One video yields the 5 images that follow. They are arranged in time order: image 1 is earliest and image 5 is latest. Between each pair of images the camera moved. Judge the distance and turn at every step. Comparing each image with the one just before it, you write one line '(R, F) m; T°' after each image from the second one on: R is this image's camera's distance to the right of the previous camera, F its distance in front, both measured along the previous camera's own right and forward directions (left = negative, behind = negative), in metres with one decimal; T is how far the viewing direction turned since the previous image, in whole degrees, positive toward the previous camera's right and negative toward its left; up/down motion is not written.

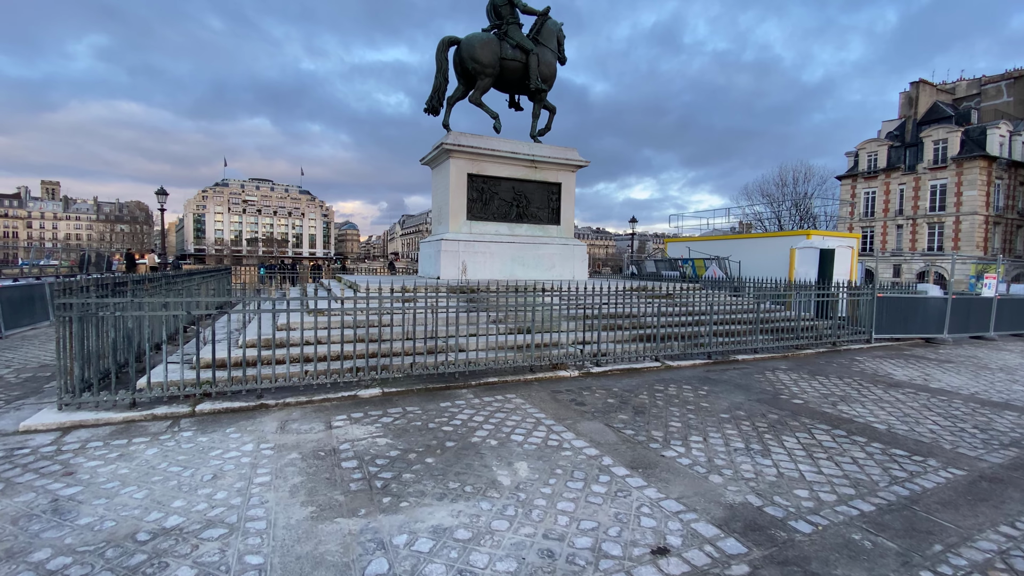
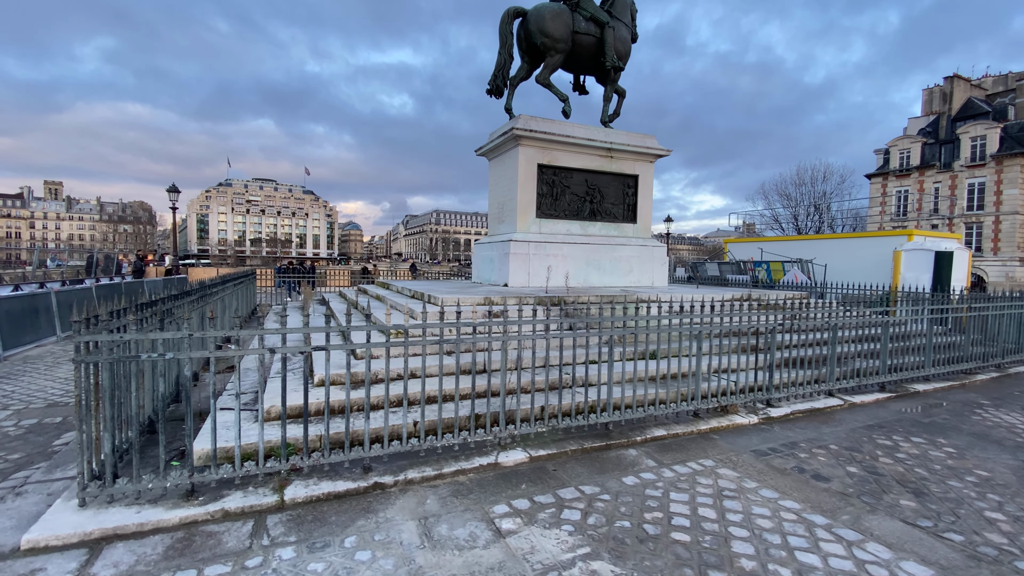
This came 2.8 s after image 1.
(-1.7, +1.6) m; 0°
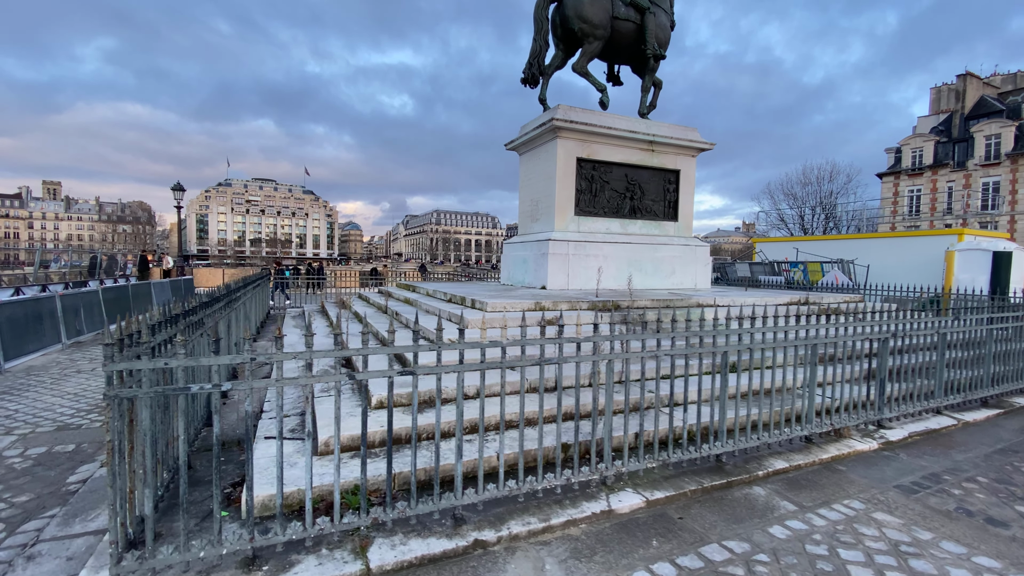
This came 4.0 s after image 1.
(-0.8, +0.7) m; 0°
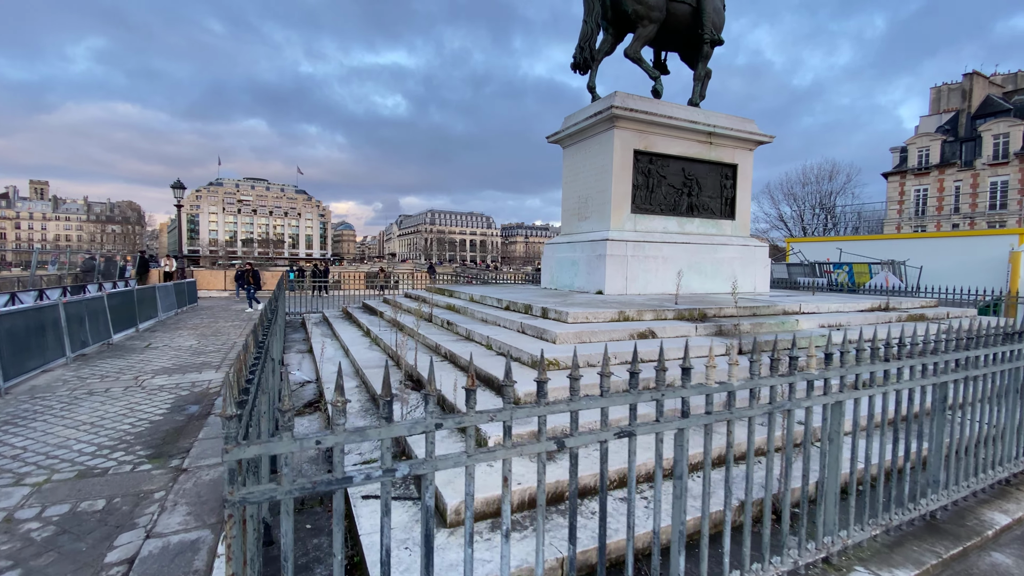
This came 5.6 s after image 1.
(-1.1, +0.8) m; +1°
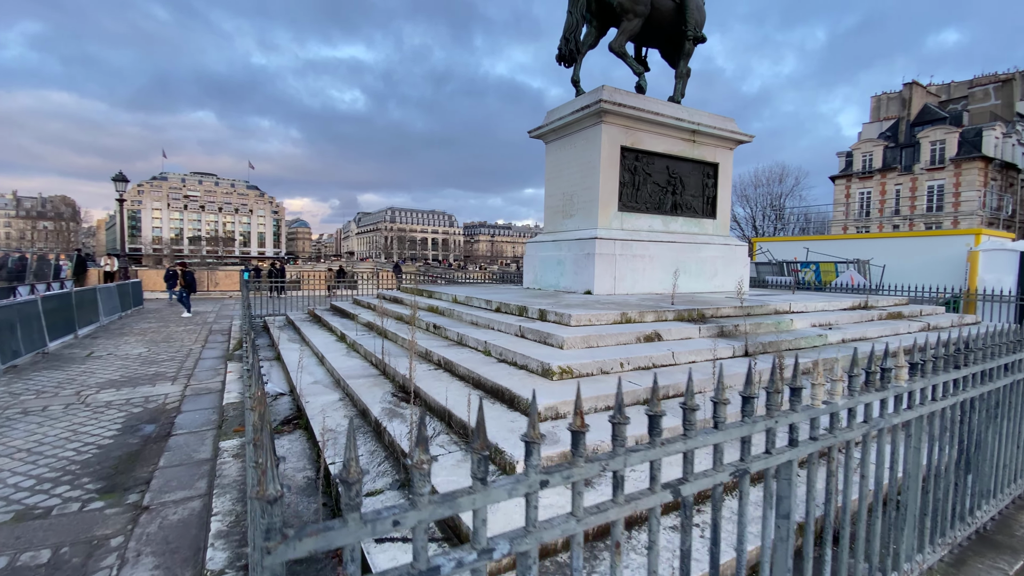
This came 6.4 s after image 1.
(-0.4, +0.4) m; +5°
